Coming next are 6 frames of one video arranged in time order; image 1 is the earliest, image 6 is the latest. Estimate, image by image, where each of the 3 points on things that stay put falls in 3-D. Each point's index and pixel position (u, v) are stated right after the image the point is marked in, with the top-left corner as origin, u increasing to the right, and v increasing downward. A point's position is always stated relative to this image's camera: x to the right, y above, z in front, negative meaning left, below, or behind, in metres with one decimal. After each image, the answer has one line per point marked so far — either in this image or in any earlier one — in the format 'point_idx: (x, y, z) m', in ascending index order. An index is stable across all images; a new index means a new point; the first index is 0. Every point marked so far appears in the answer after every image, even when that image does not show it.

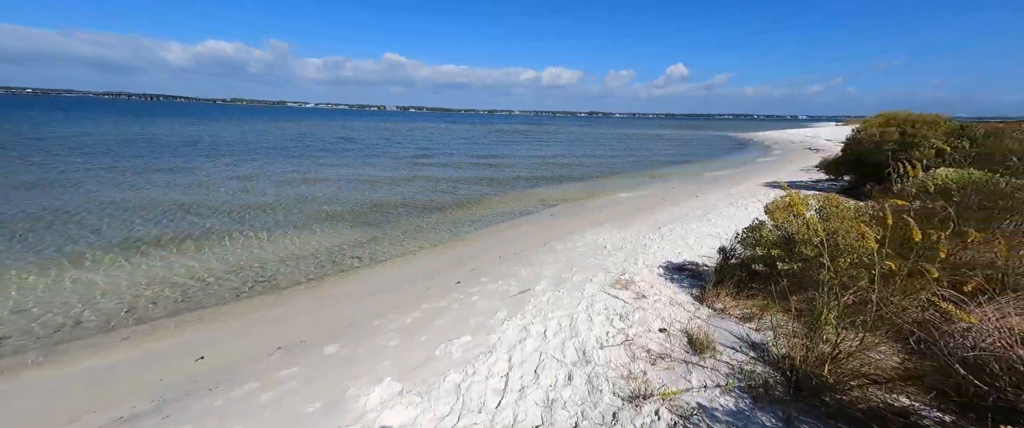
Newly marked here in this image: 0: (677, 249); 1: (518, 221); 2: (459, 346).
0: (+3.2, -0.7, +6.3) m
1: (+0.2, -0.2, +8.9) m
2: (-0.6, -1.4, +3.5) m
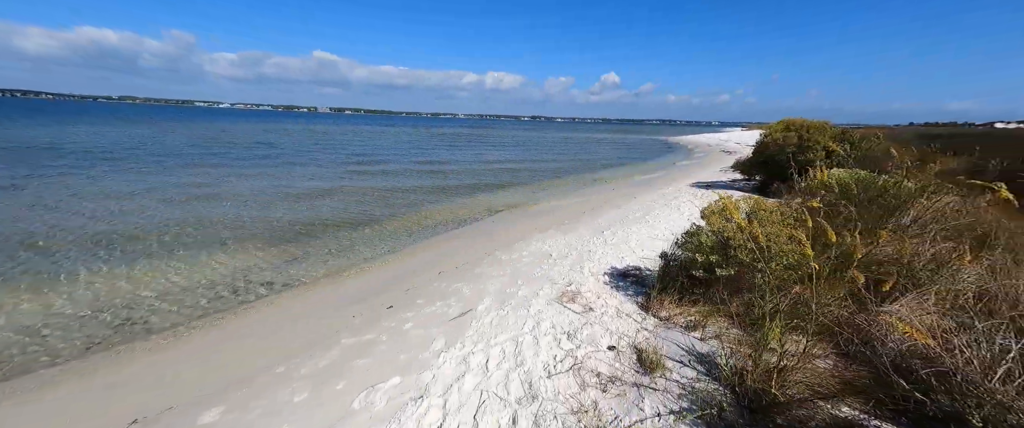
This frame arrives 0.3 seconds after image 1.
0: (+2.1, -0.8, +6.3) m
1: (-1.3, -0.4, +8.4) m
2: (-1.1, -1.6, +2.9) m
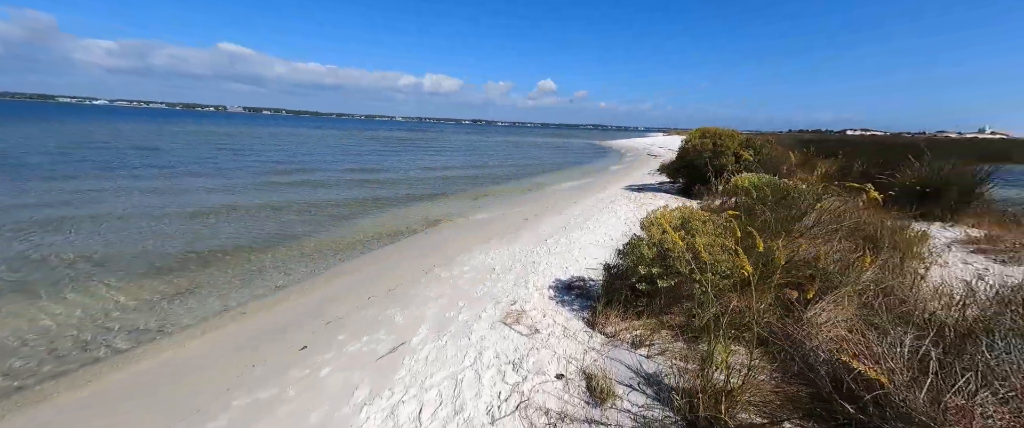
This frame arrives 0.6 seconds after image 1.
0: (+1.0, -0.9, +6.2) m
1: (-2.7, -0.7, +7.7) m
2: (-1.6, -1.8, +2.3) m
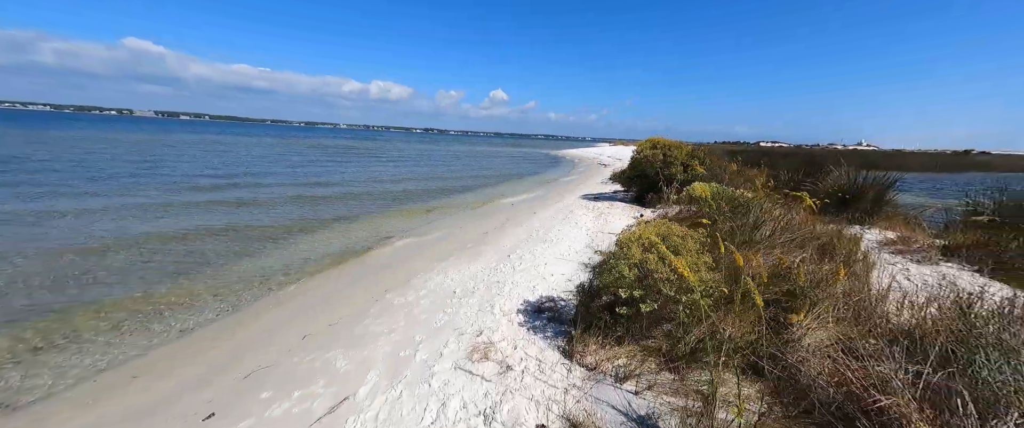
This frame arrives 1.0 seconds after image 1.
0: (+0.3, -1.2, +5.8) m
1: (-3.5, -1.1, +6.8) m
2: (-1.7, -2.0, +1.5) m
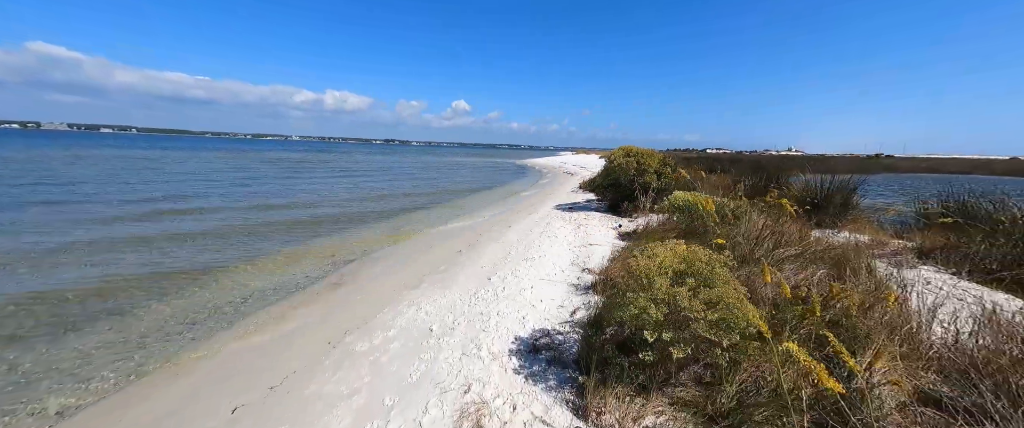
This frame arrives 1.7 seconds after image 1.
0: (+0.1, -1.5, +5.0) m
1: (-3.8, -1.6, +5.6) m
2: (-1.4, -2.3, +0.6) m
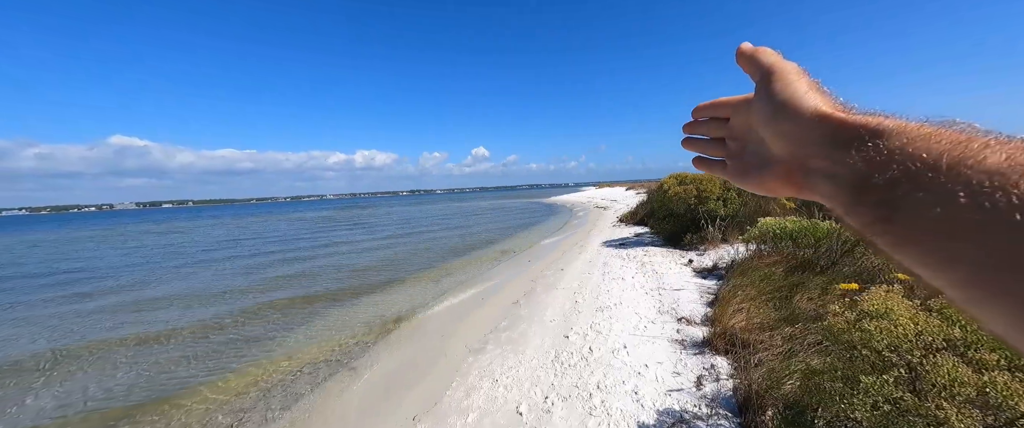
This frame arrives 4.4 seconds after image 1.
0: (+1.4, -2.1, +4.0) m
1: (-2.5, -2.6, +4.9) m
2: (-0.4, -2.4, -0.4) m
